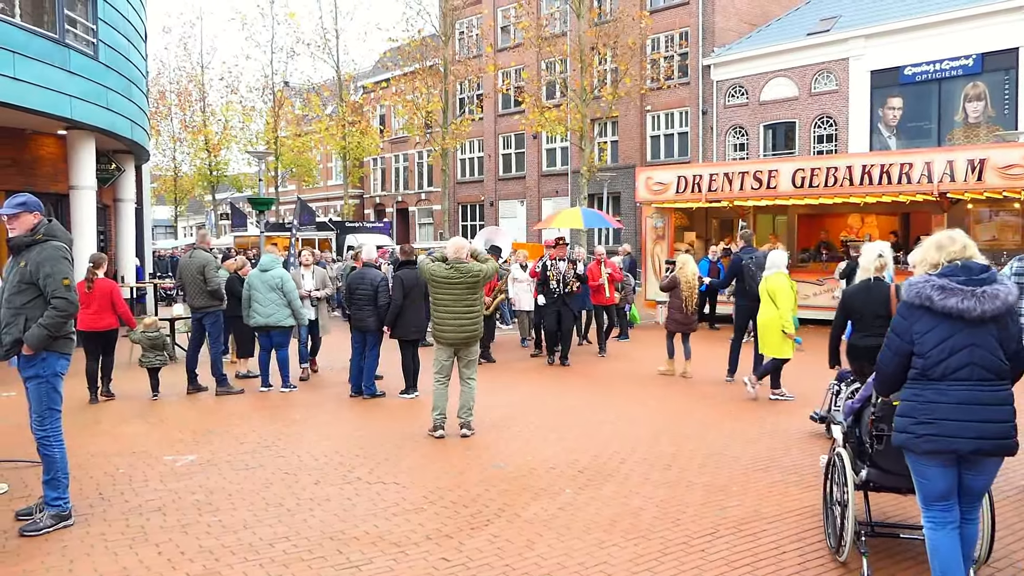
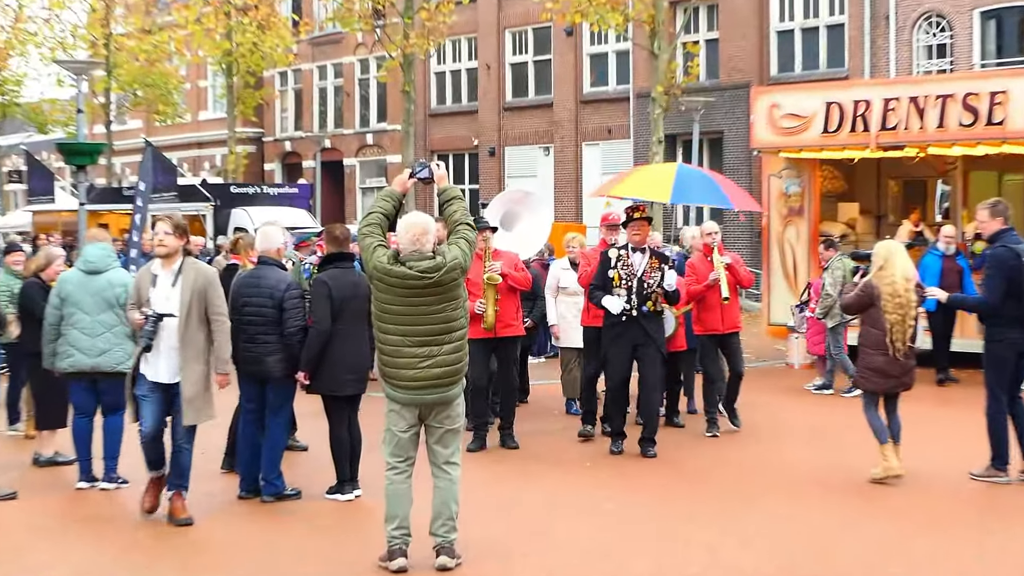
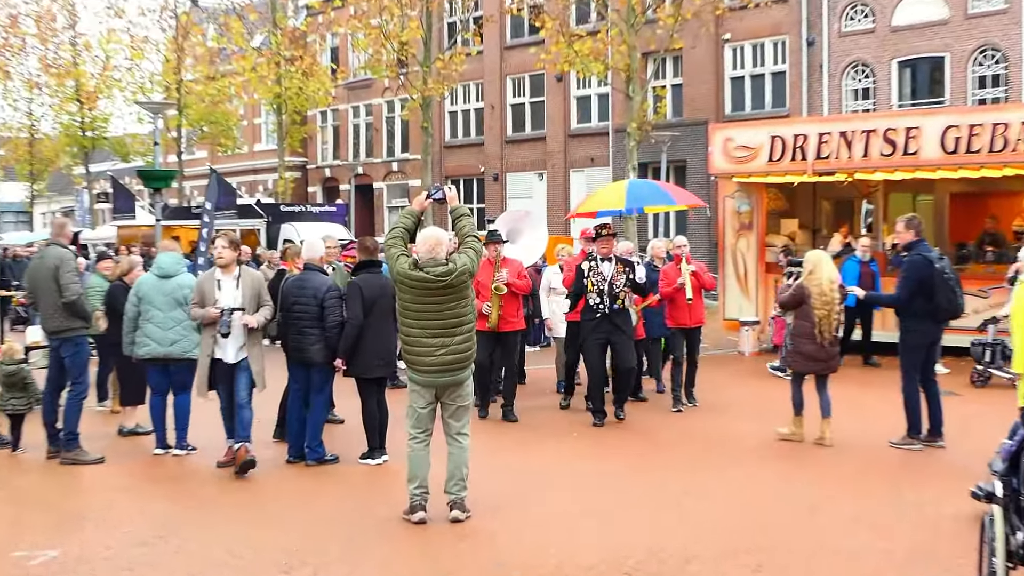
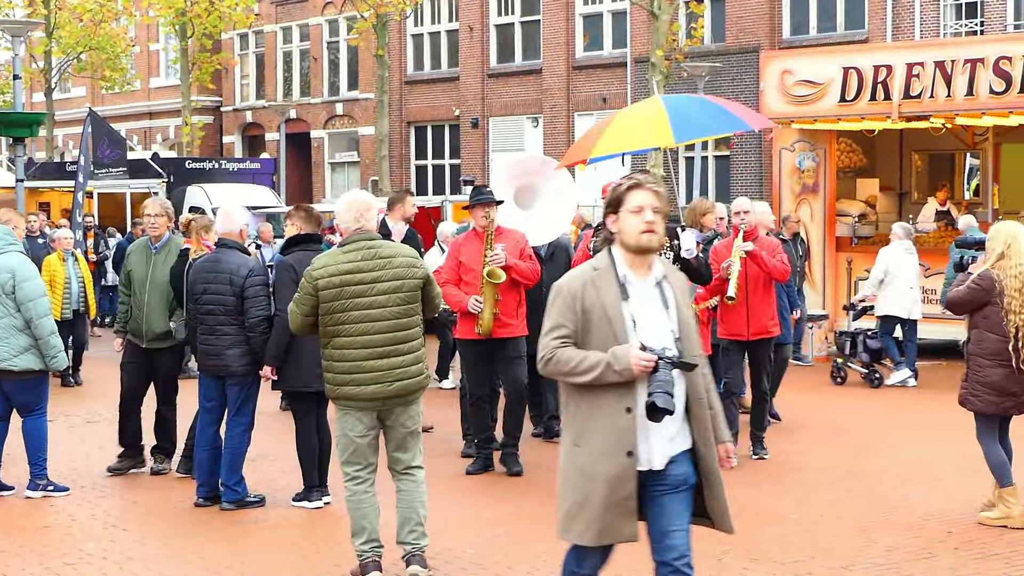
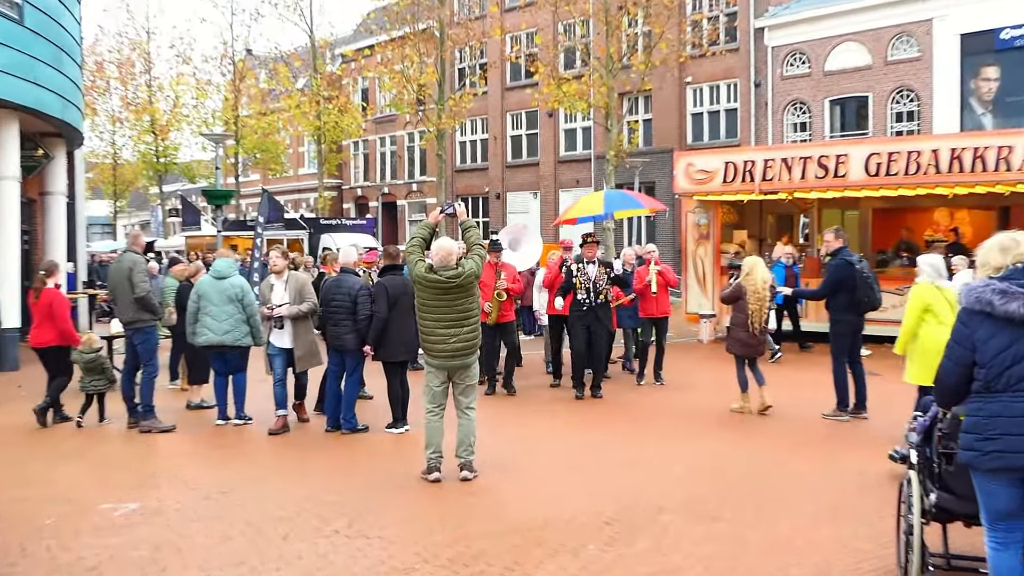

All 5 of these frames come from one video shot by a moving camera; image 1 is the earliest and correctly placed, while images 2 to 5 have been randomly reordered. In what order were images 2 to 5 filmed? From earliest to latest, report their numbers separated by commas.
5, 3, 2, 4
